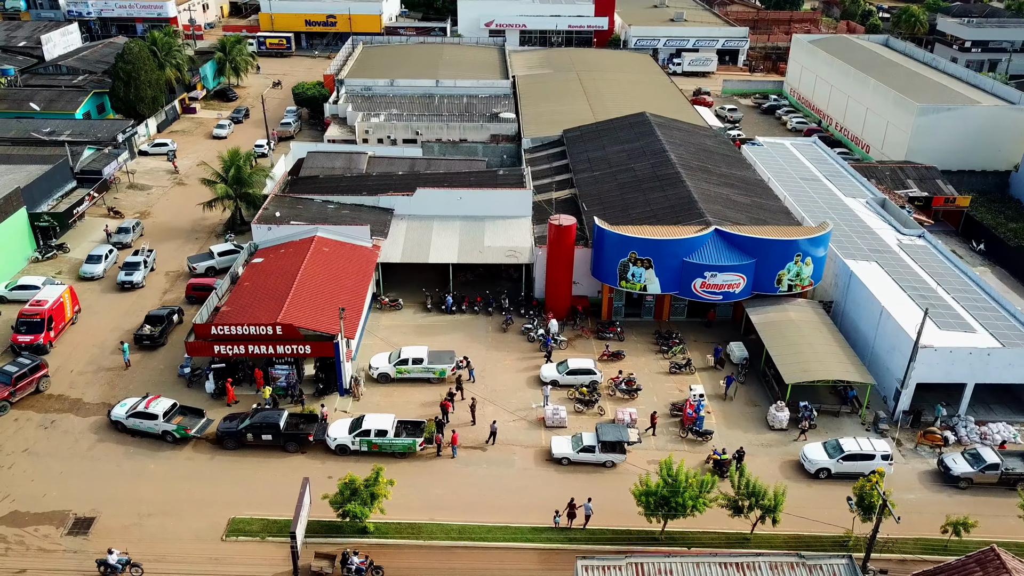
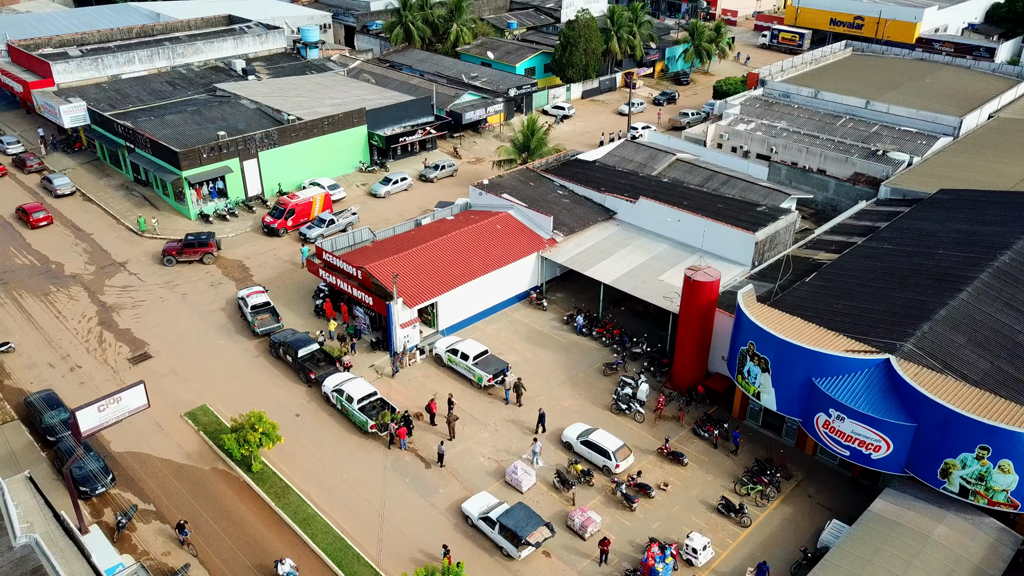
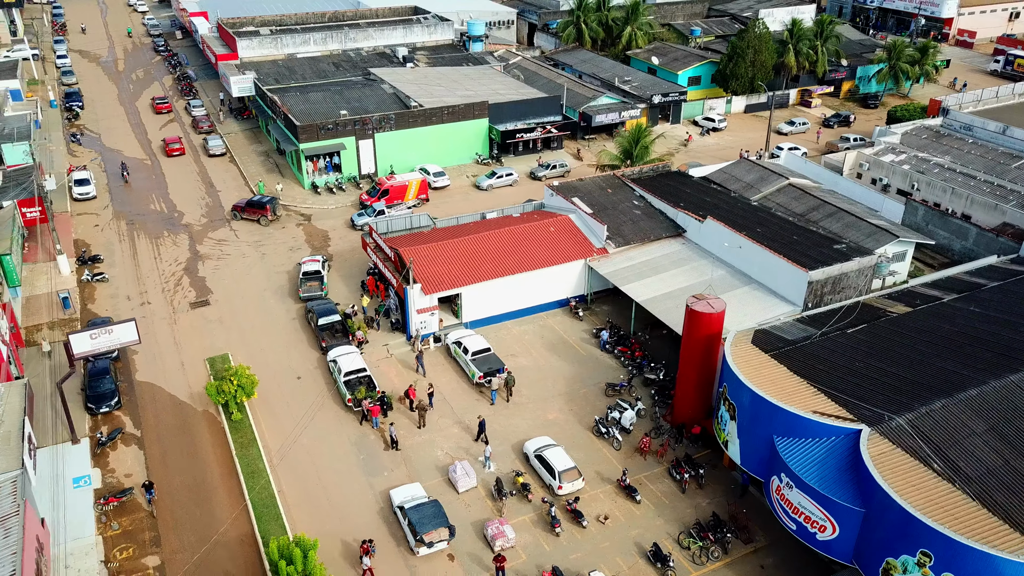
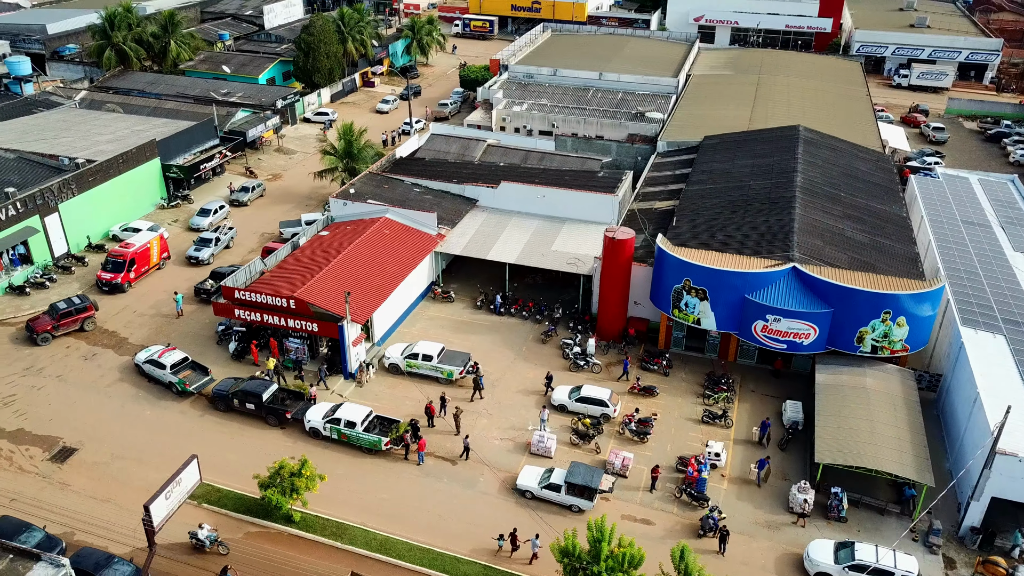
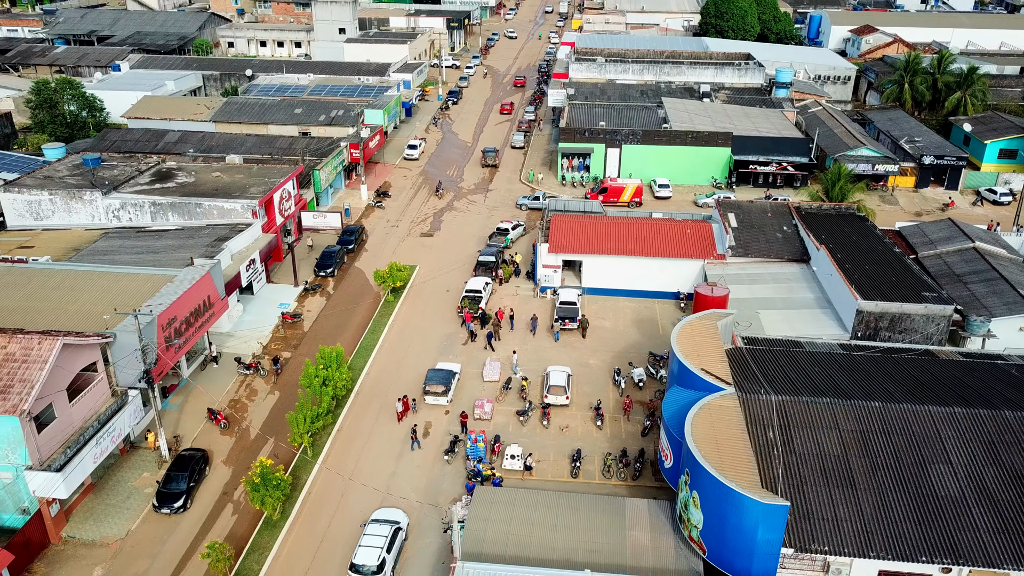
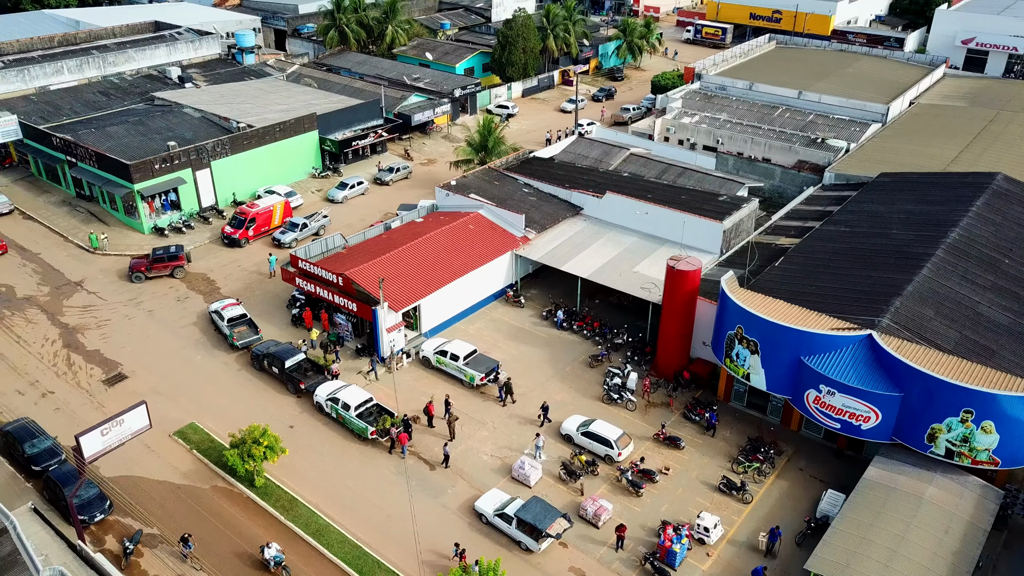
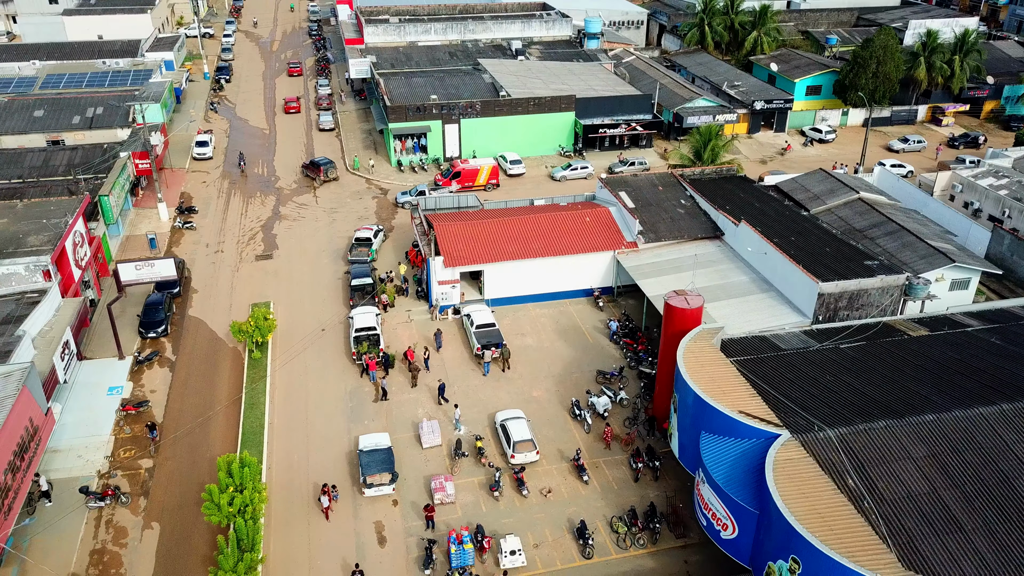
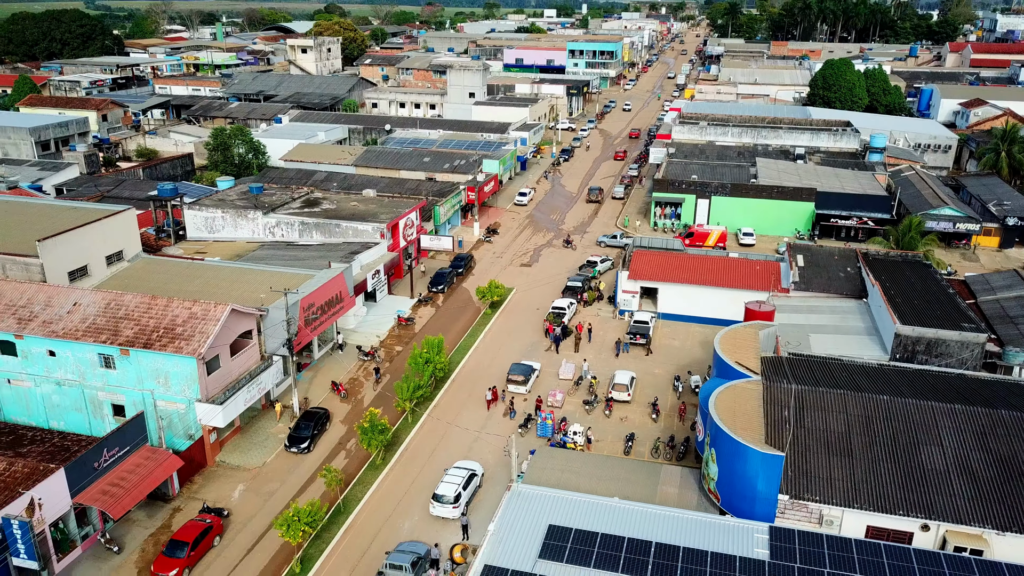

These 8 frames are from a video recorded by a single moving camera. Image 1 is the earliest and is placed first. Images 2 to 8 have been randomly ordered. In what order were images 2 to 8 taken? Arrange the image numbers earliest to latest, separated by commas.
4, 6, 2, 3, 7, 5, 8
